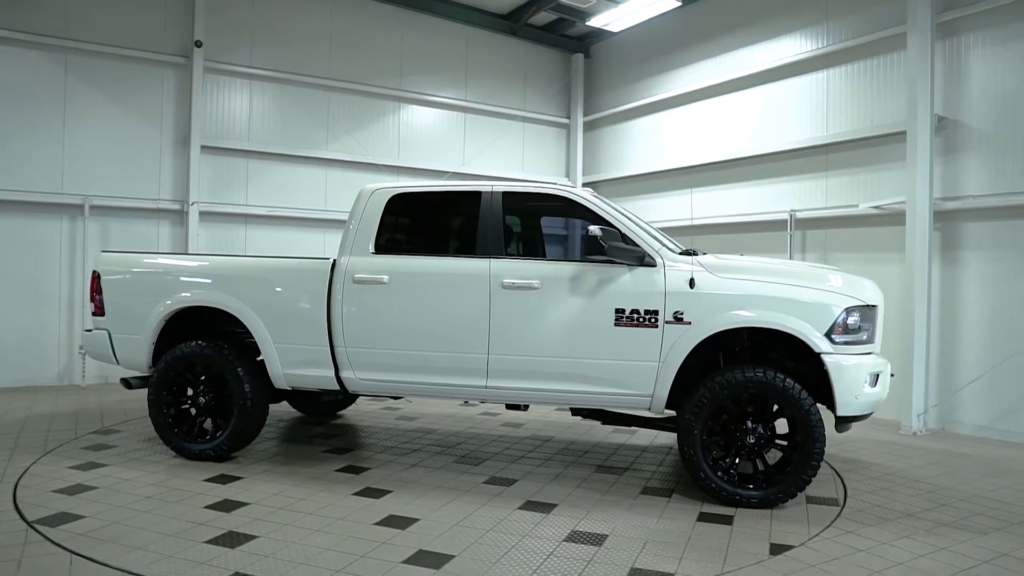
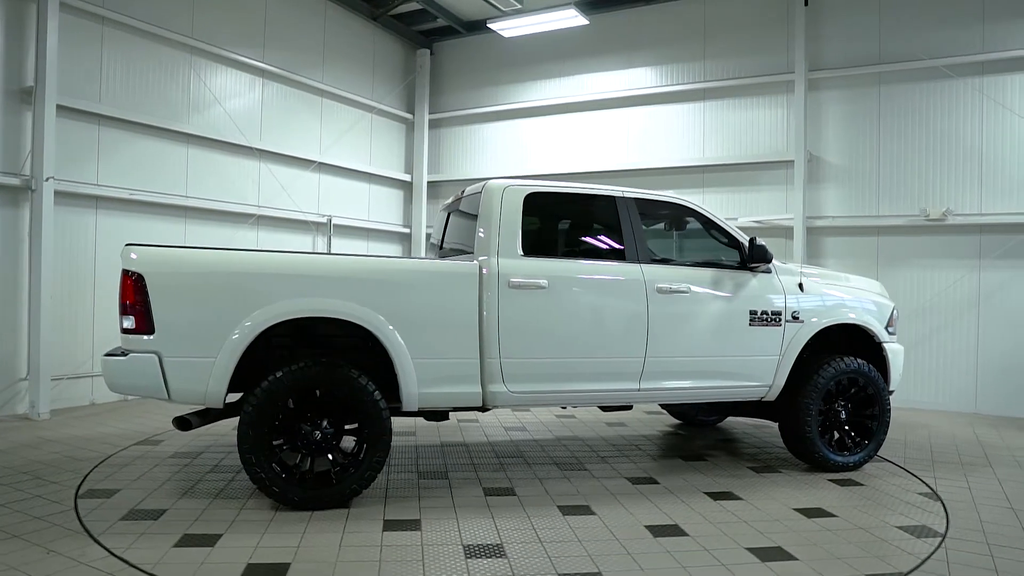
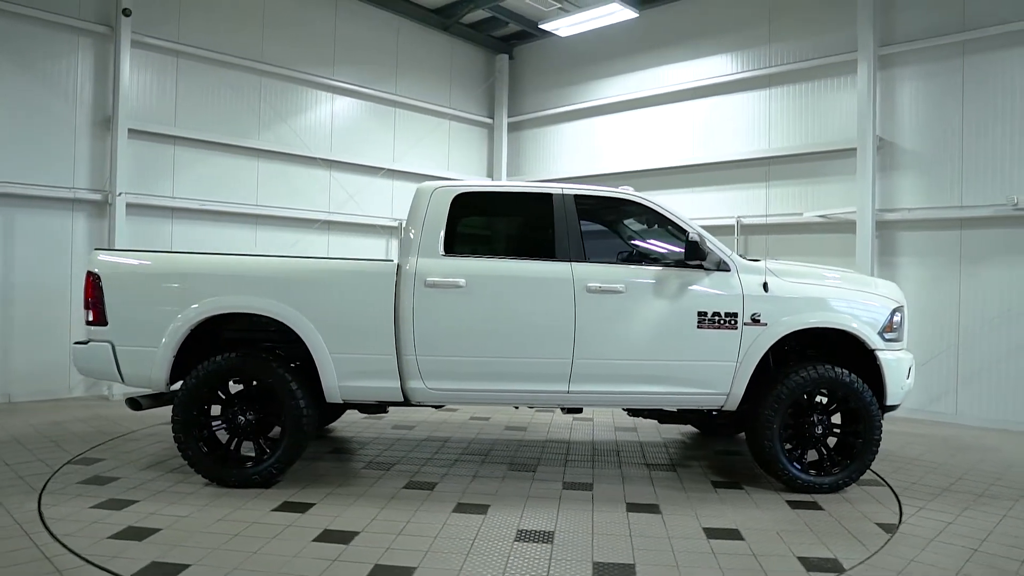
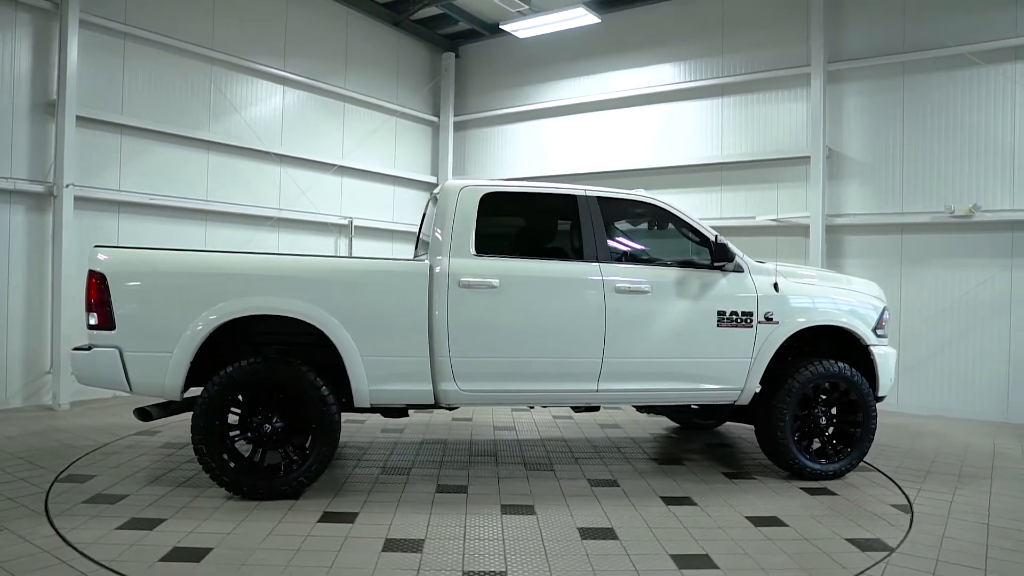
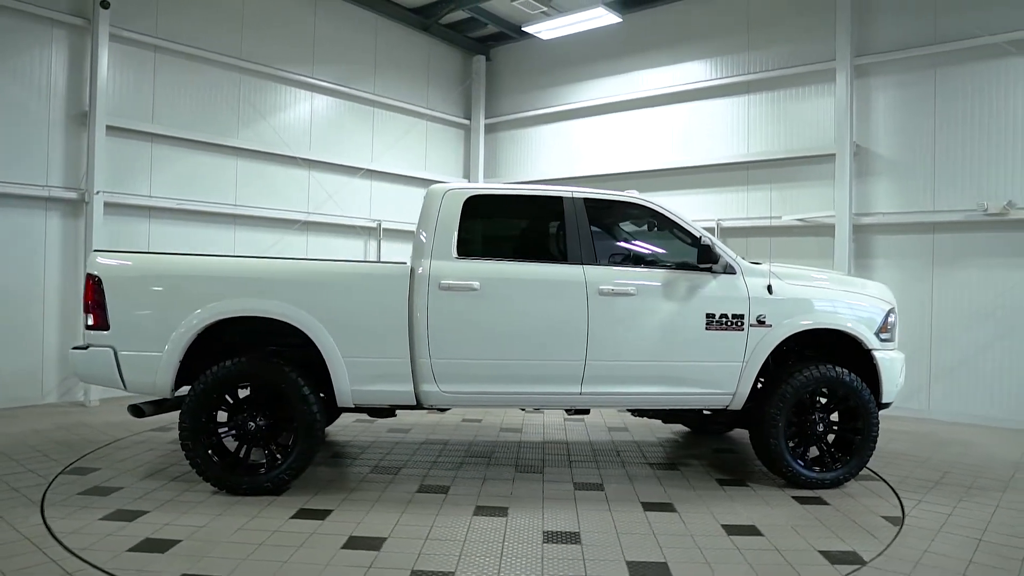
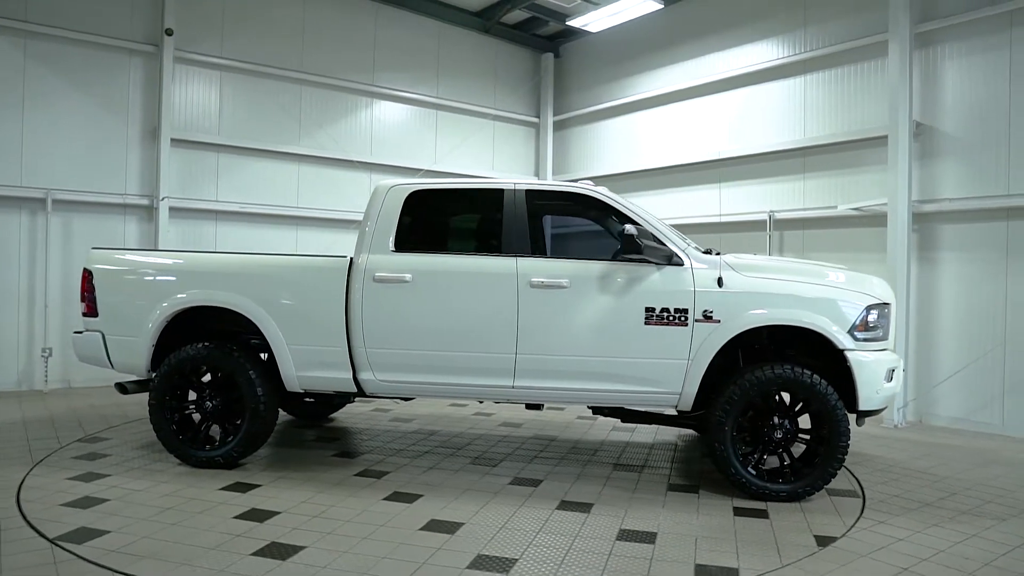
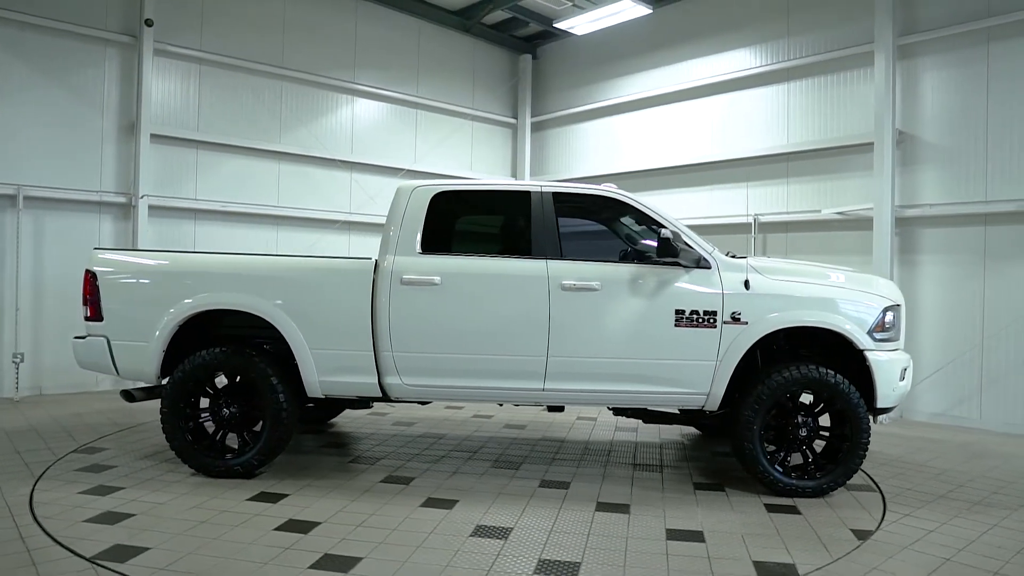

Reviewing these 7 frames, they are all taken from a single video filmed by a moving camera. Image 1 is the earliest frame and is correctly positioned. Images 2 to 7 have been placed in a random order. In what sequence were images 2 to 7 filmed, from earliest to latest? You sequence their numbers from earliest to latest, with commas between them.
6, 7, 3, 5, 4, 2
